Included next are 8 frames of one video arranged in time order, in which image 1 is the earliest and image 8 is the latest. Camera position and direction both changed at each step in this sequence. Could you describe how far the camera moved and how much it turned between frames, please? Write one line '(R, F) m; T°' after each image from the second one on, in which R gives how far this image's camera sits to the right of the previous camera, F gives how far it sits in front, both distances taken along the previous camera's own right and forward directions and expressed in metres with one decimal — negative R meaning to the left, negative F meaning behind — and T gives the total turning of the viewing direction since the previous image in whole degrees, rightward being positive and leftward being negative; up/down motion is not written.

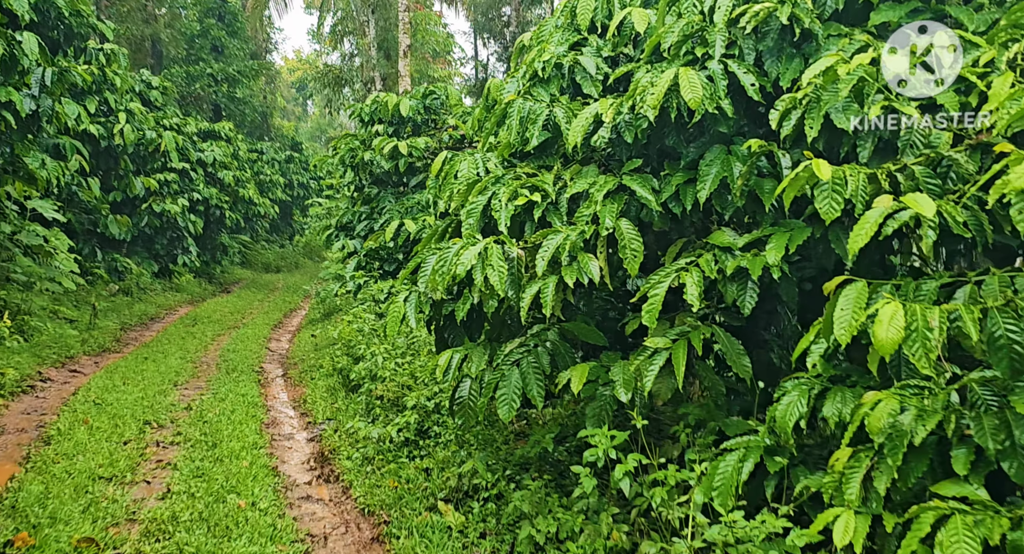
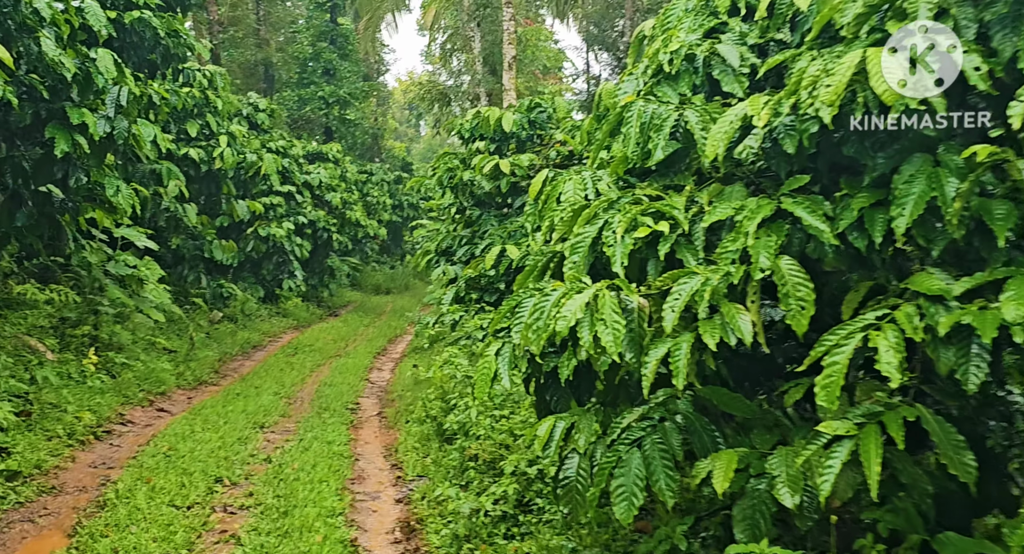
(0.0, +0.9) m; -6°
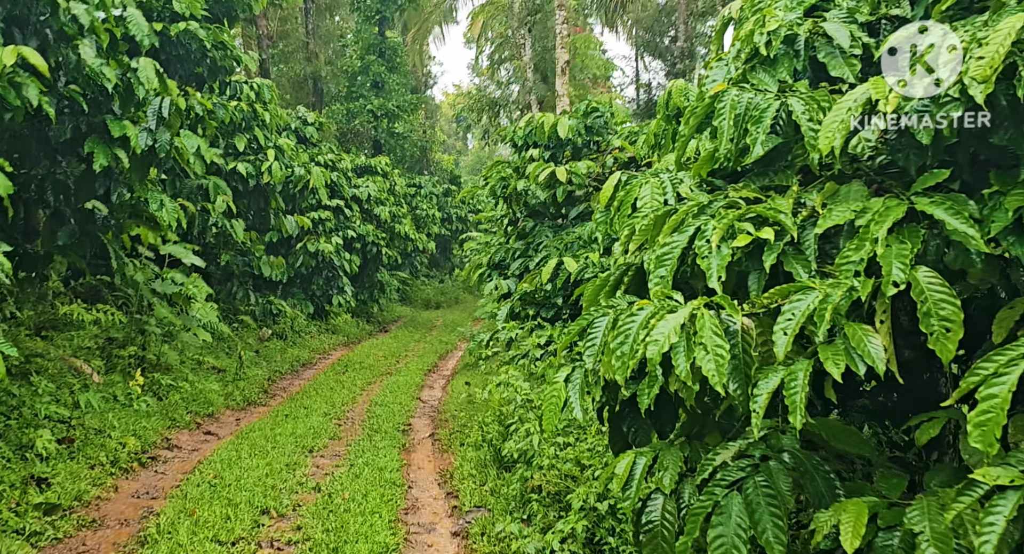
(-0.1, +0.4) m; -3°
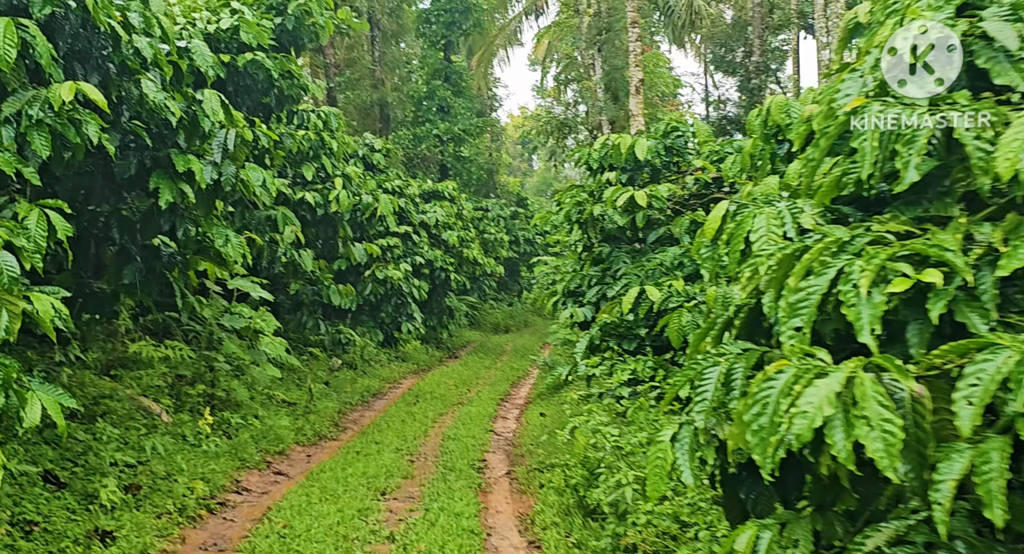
(-0.1, +0.4) m; -4°
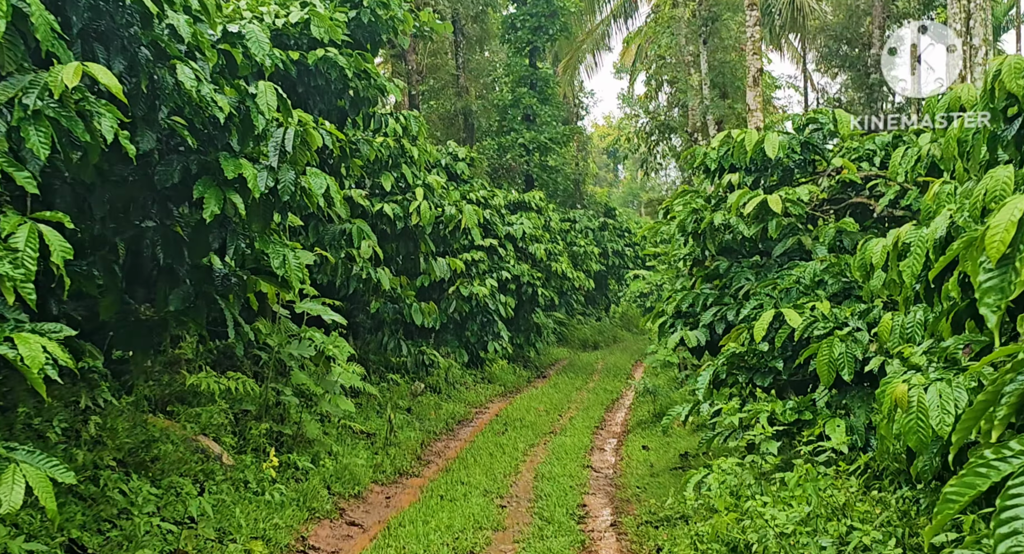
(-0.1, +1.1) m; -4°
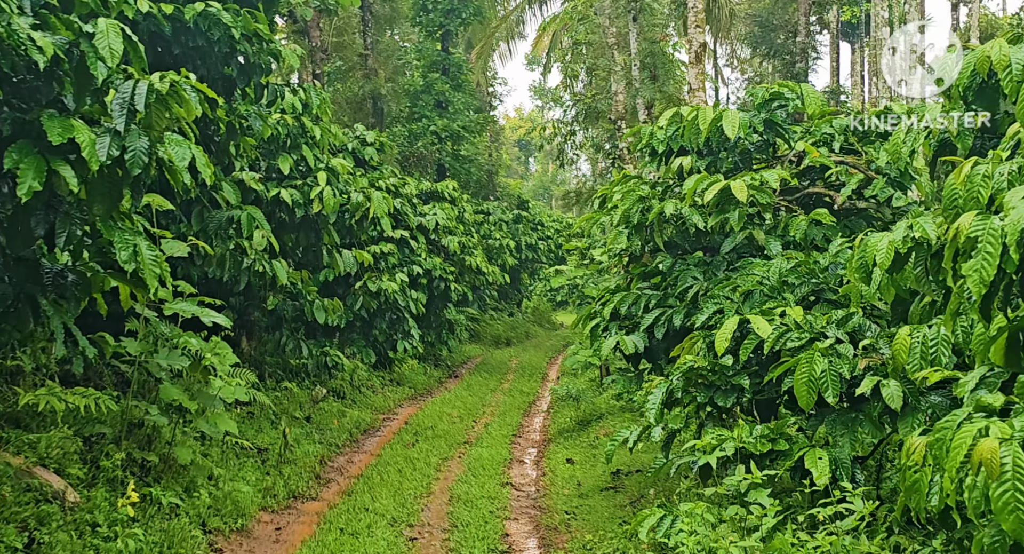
(0.0, +1.1) m; +5°
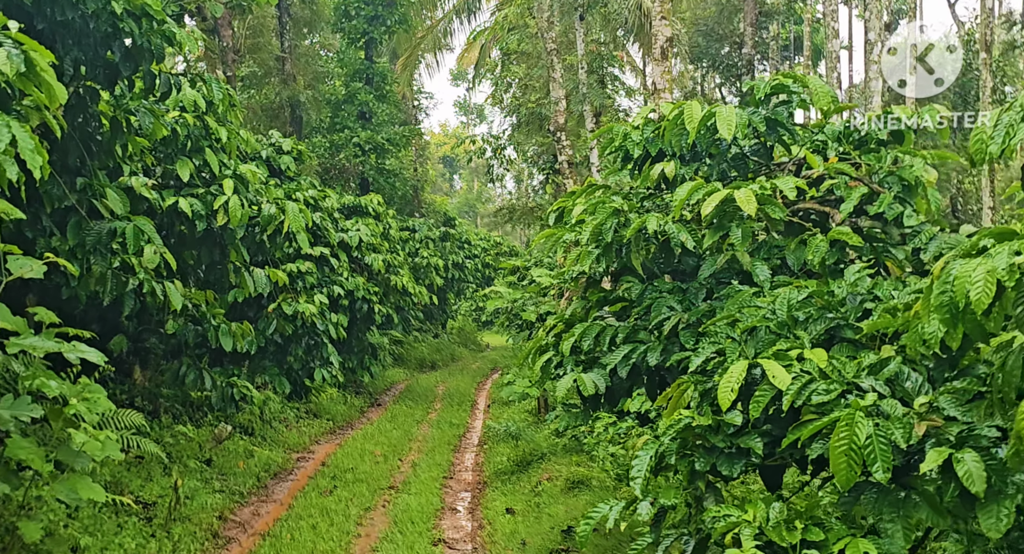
(-0.1, +1.1) m; +4°
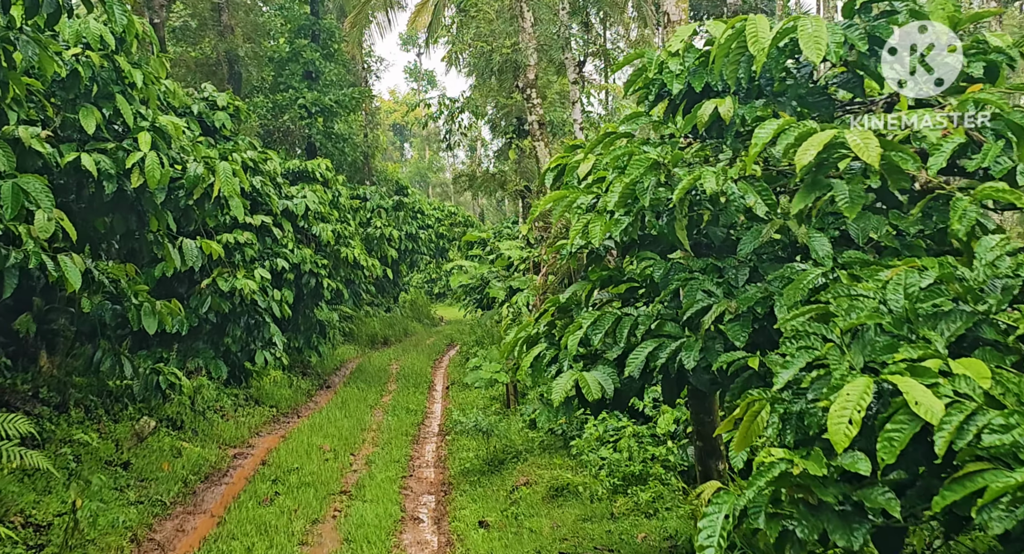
(-0.2, +1.3) m; +3°
